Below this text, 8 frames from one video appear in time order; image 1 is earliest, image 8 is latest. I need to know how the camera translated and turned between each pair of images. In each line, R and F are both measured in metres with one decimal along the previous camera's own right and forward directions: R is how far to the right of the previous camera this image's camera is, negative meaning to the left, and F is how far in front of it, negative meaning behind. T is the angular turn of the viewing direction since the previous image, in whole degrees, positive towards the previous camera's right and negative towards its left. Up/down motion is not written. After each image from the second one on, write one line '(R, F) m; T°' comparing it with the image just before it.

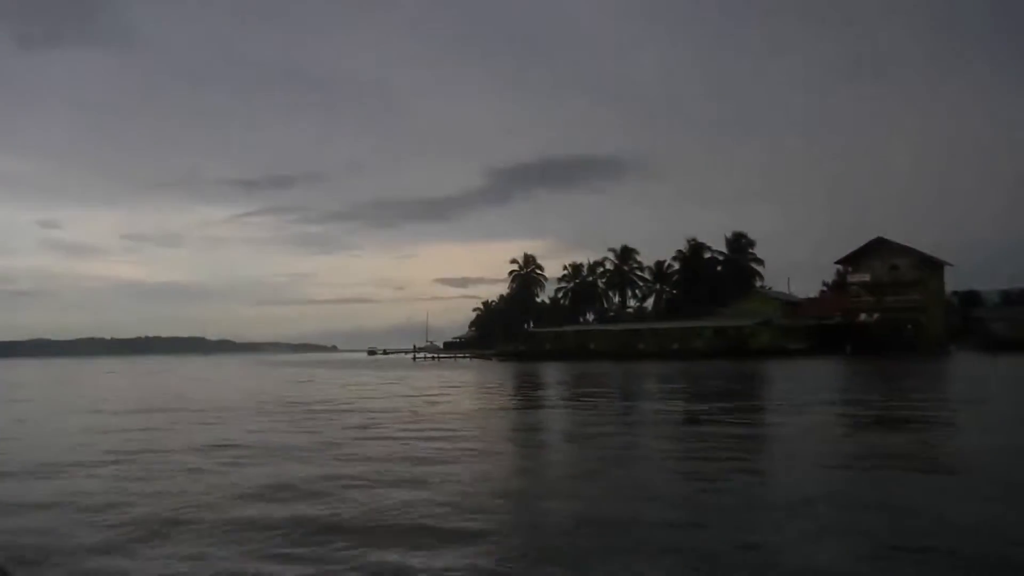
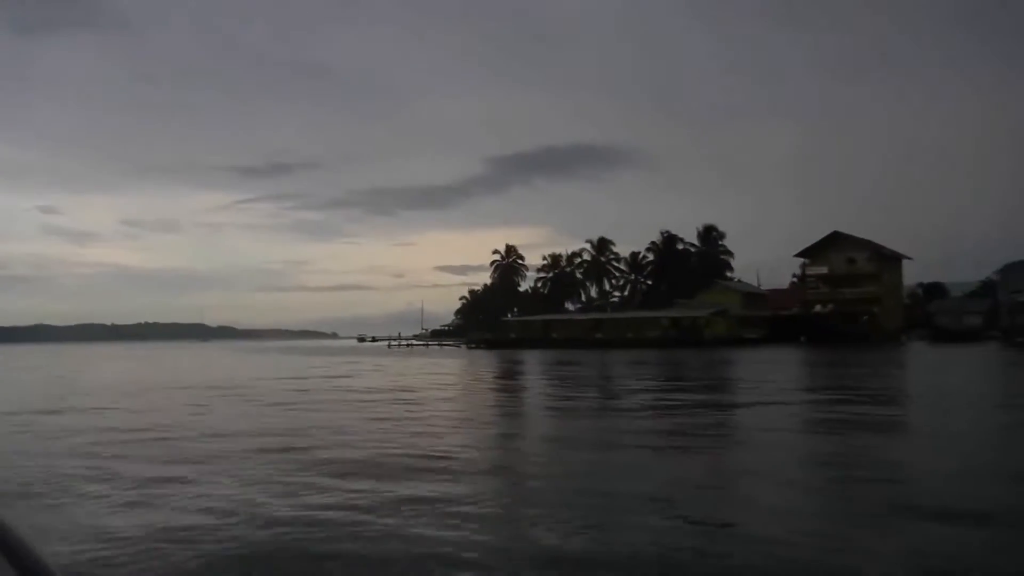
(+0.4, -0.5) m; 0°
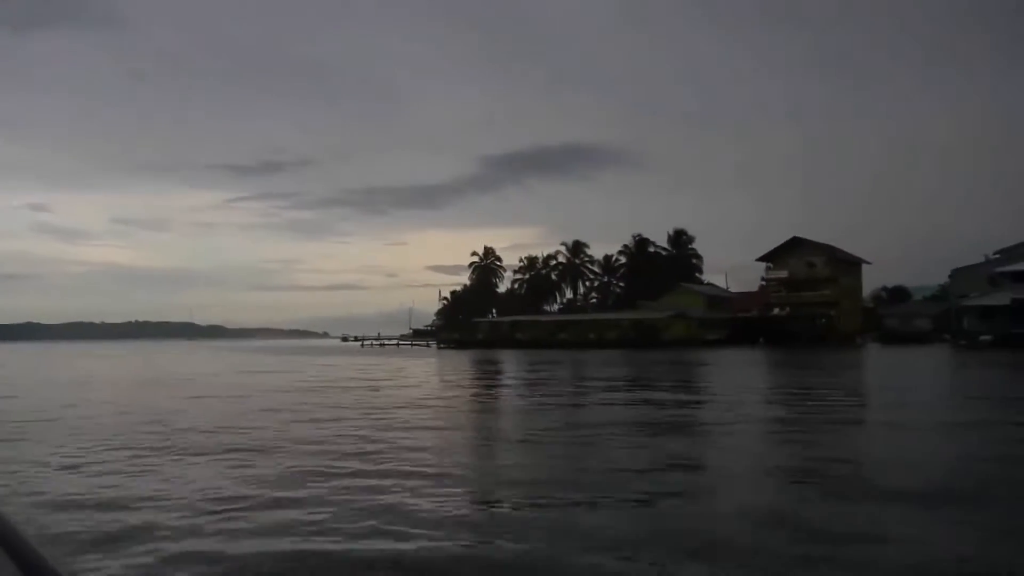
(+0.3, -0.4) m; 0°
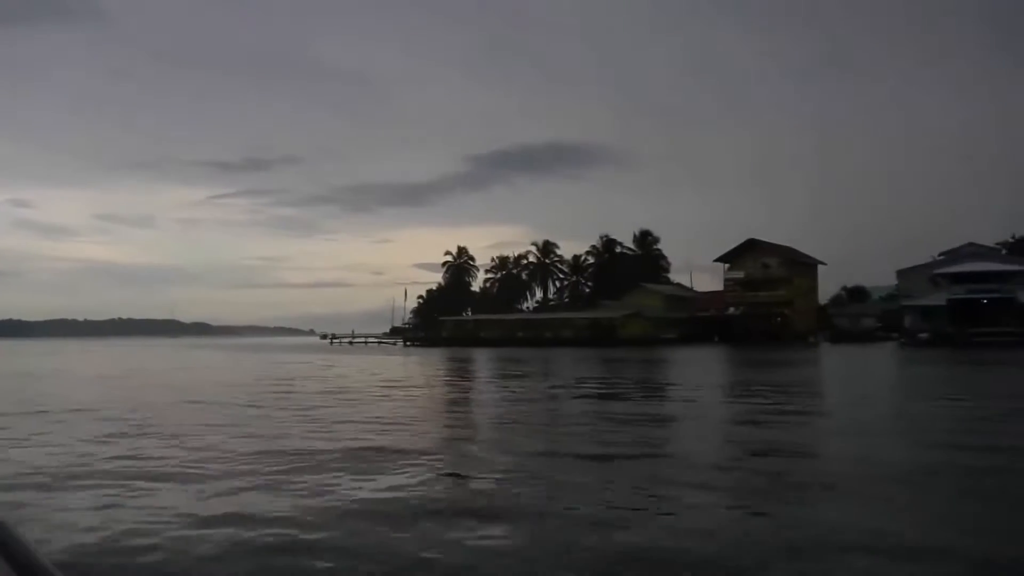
(+0.3, -0.4) m; +1°
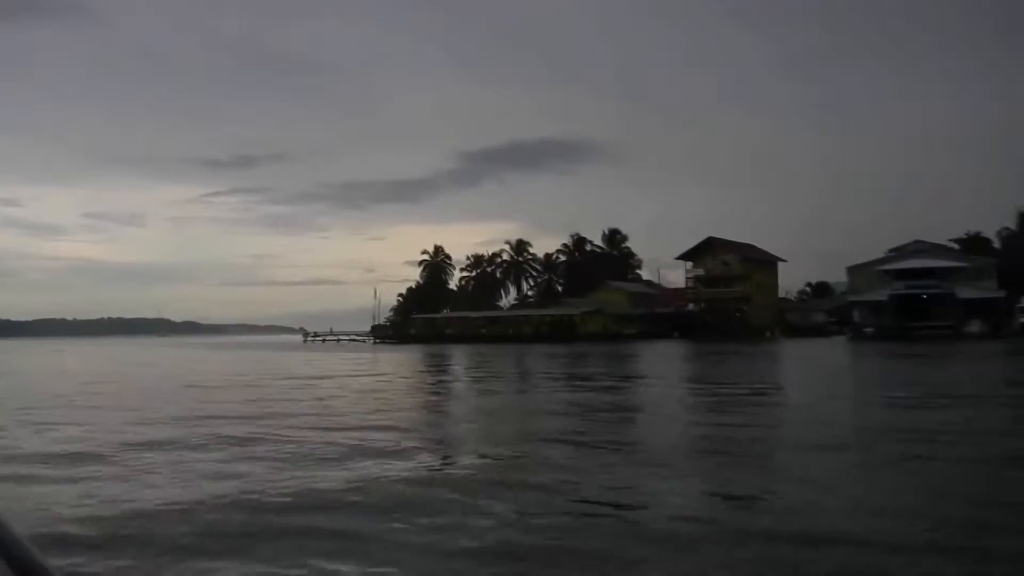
(+0.4, -0.4) m; +1°
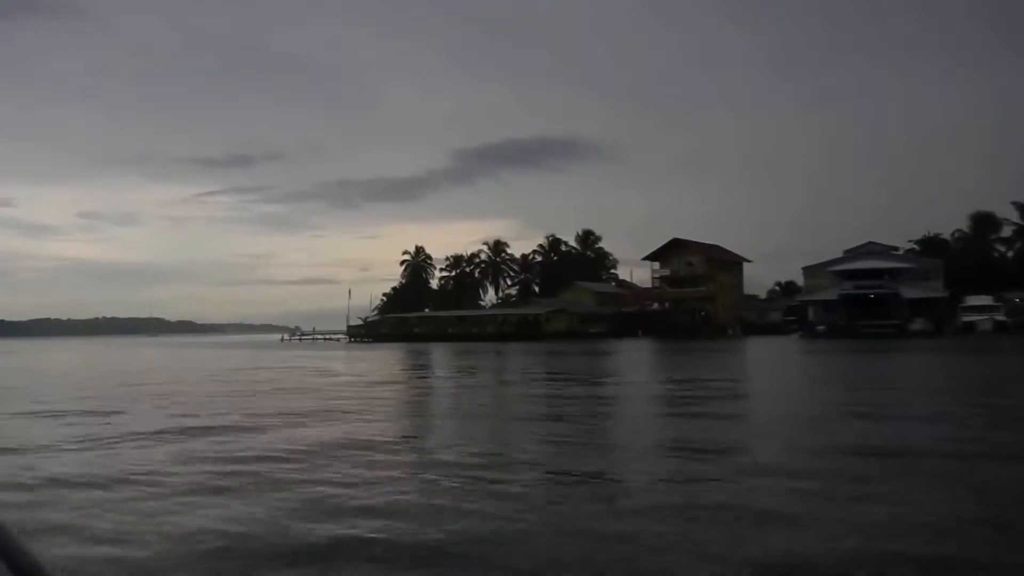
(+0.4, -0.5) m; 0°
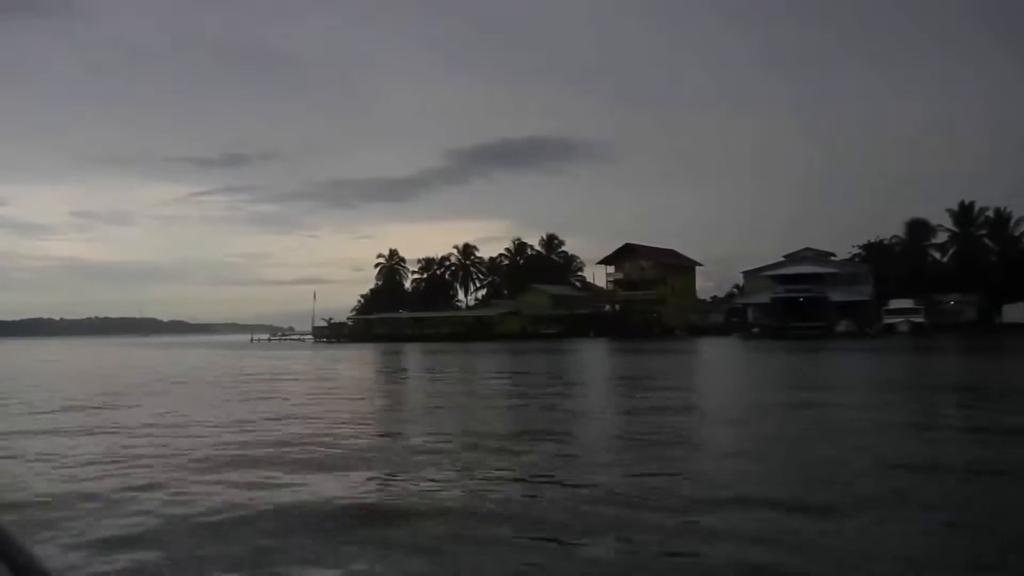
(+0.6, -0.7) m; 0°
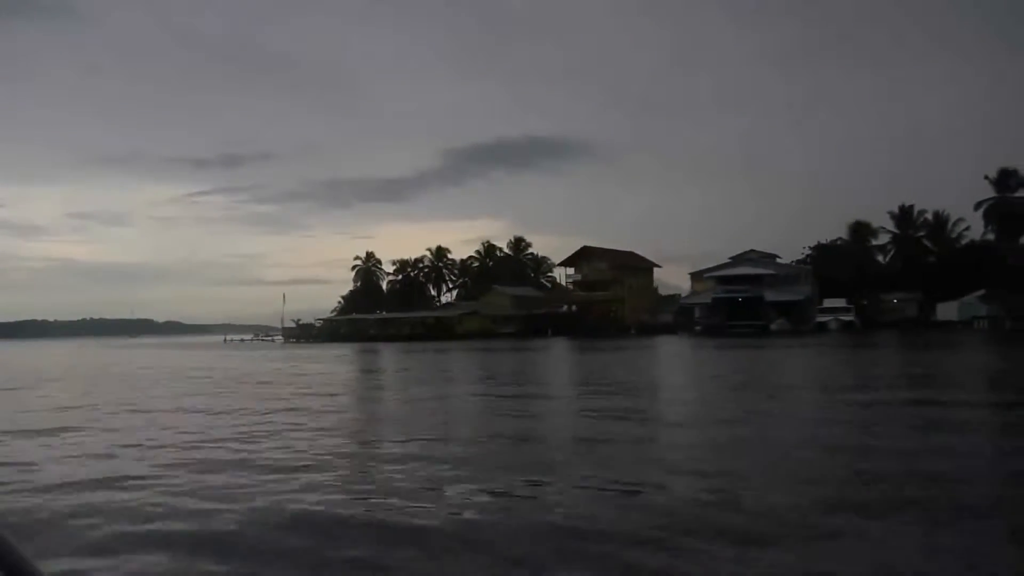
(+0.6, -0.7) m; 0°
